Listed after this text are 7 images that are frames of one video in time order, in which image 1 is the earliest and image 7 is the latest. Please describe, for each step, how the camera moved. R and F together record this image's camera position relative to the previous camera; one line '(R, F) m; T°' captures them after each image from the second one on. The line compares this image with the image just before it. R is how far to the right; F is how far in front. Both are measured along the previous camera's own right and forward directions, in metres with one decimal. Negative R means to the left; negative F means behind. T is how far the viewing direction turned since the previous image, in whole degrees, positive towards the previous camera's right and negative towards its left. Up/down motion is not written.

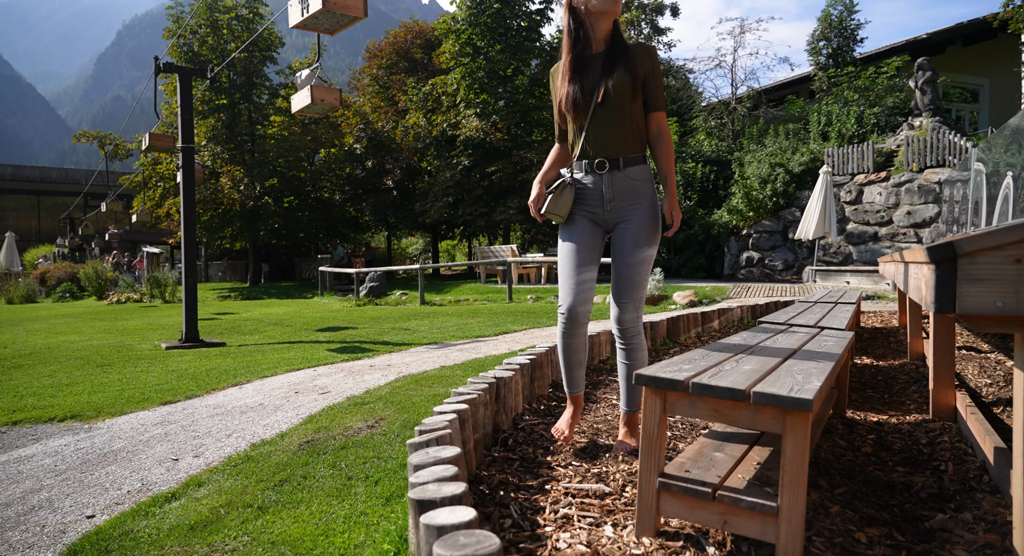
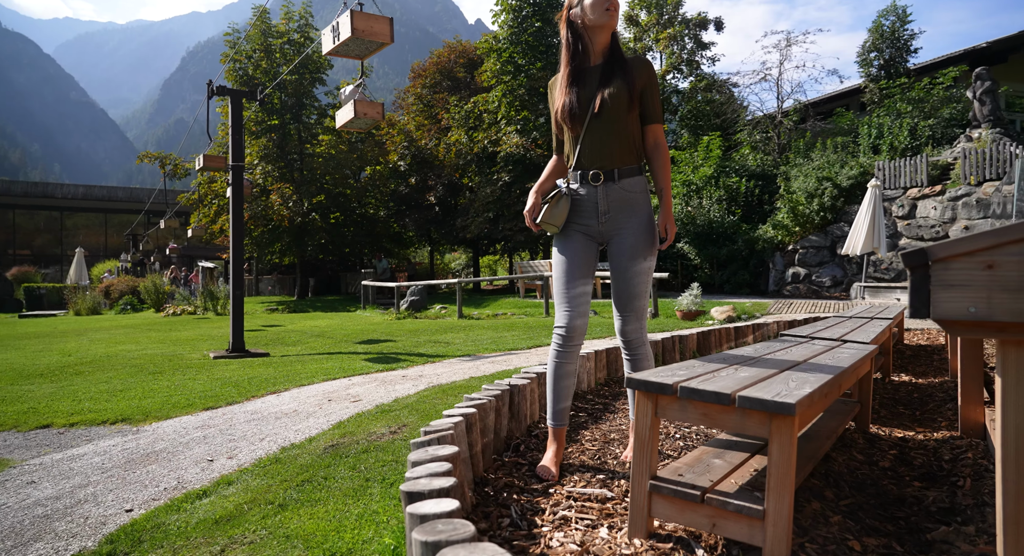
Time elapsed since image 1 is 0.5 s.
(+0.2, -0.2) m; -4°
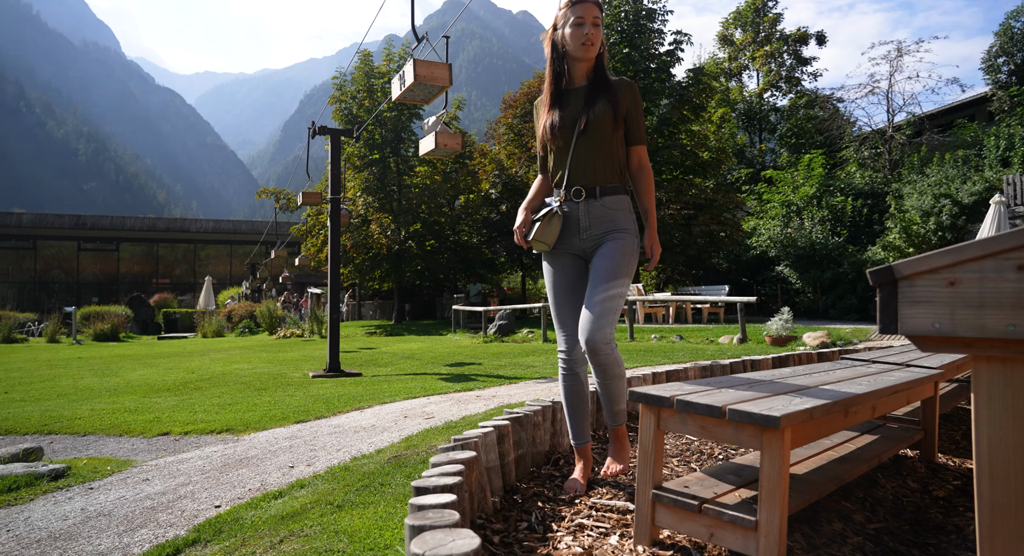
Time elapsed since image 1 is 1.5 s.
(+0.5, -0.4) m; -8°
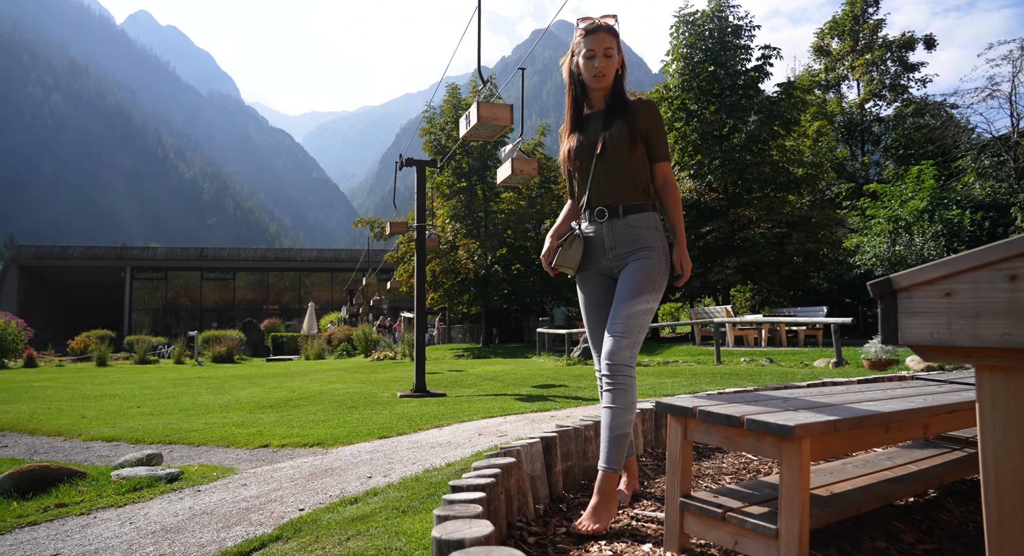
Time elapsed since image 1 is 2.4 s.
(+0.3, -0.3) m; -8°
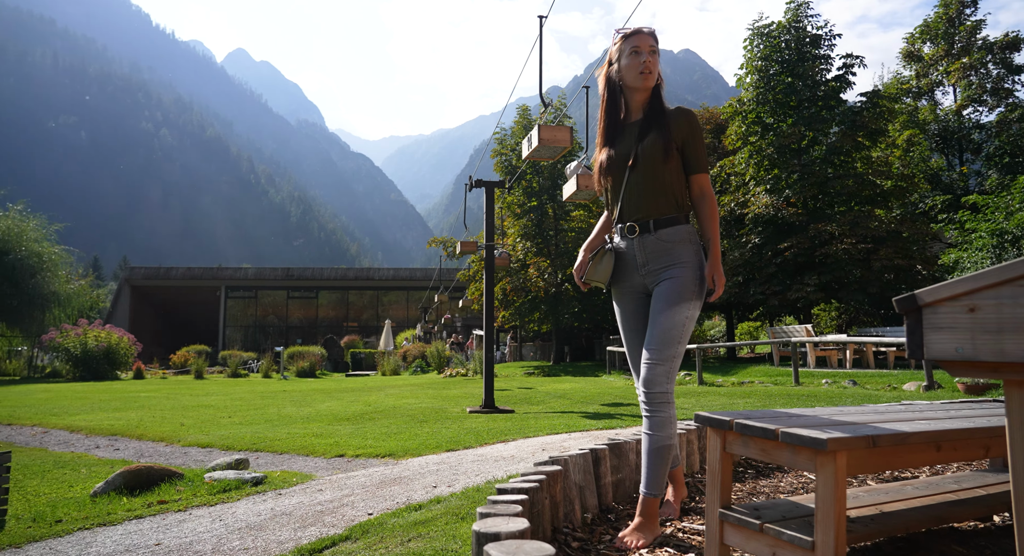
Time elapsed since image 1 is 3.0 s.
(+0.2, -0.3) m; -6°
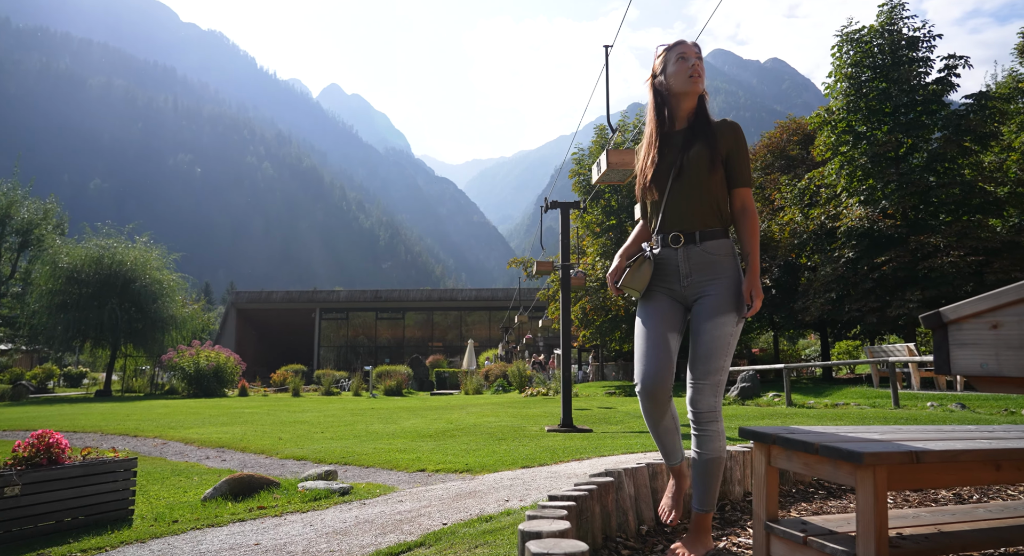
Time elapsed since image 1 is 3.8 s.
(+0.2, -0.4) m; -7°
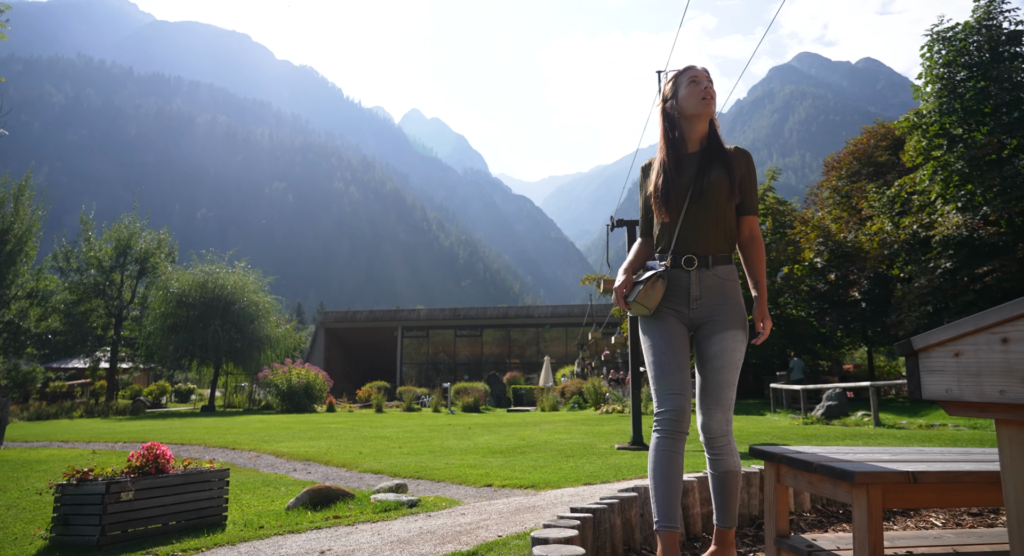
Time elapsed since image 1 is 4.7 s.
(+0.4, -0.5) m; -7°
